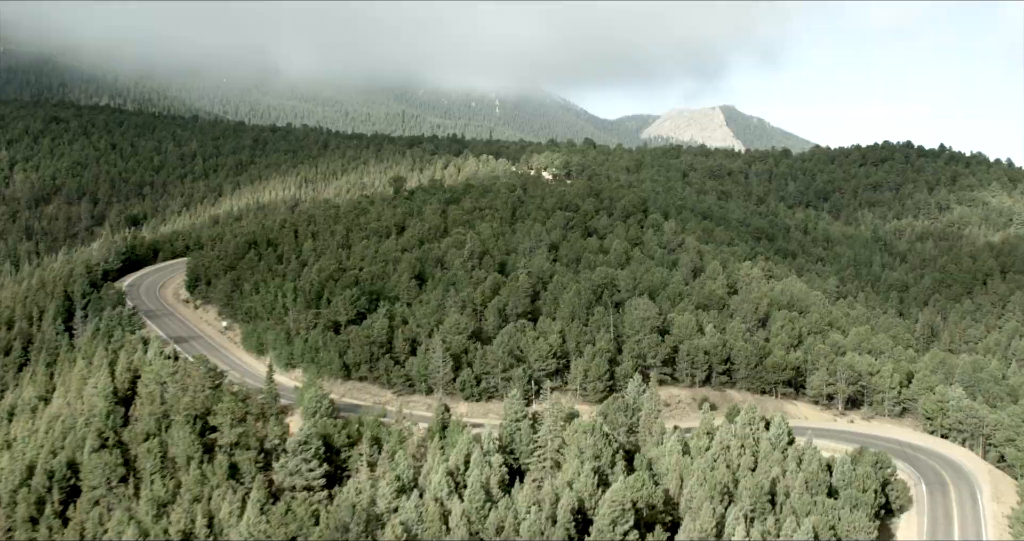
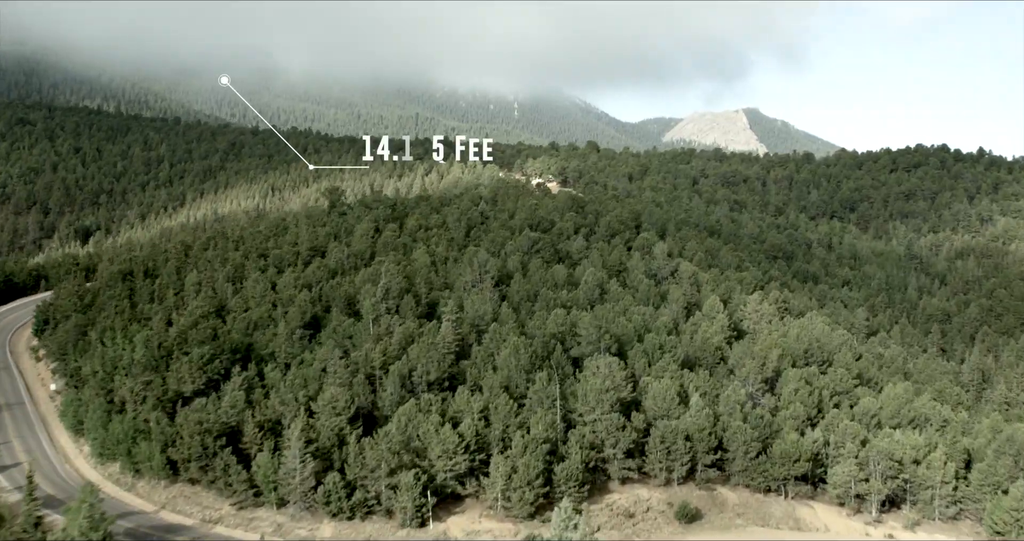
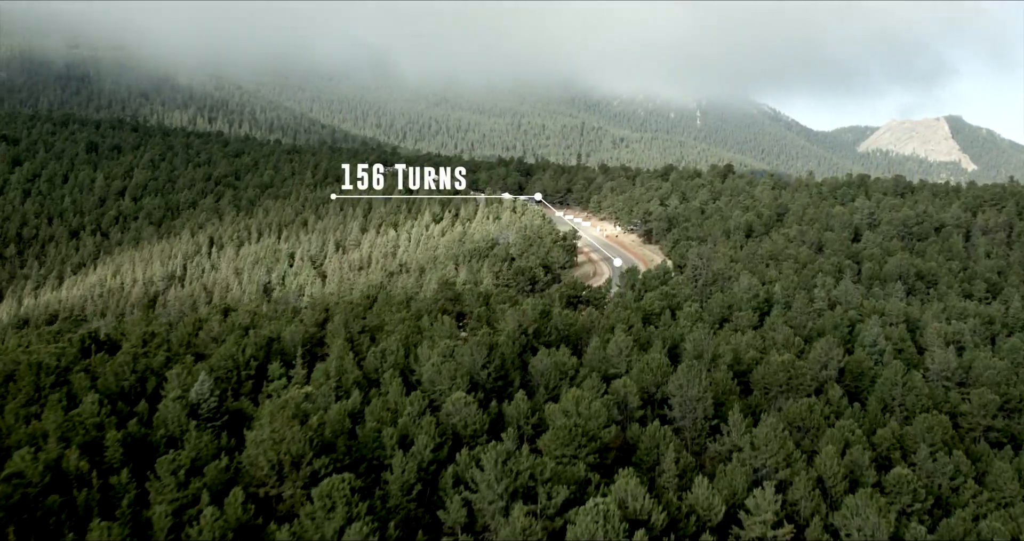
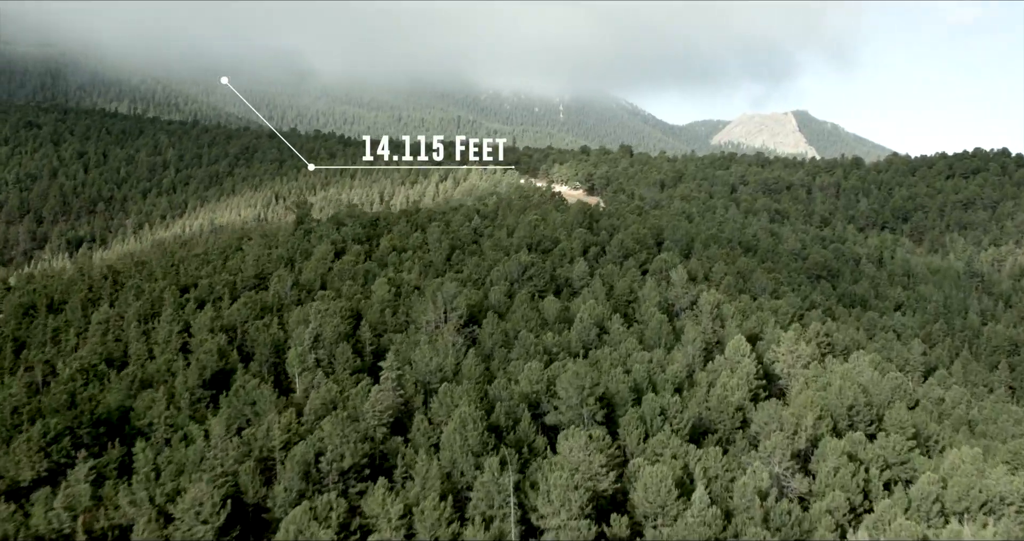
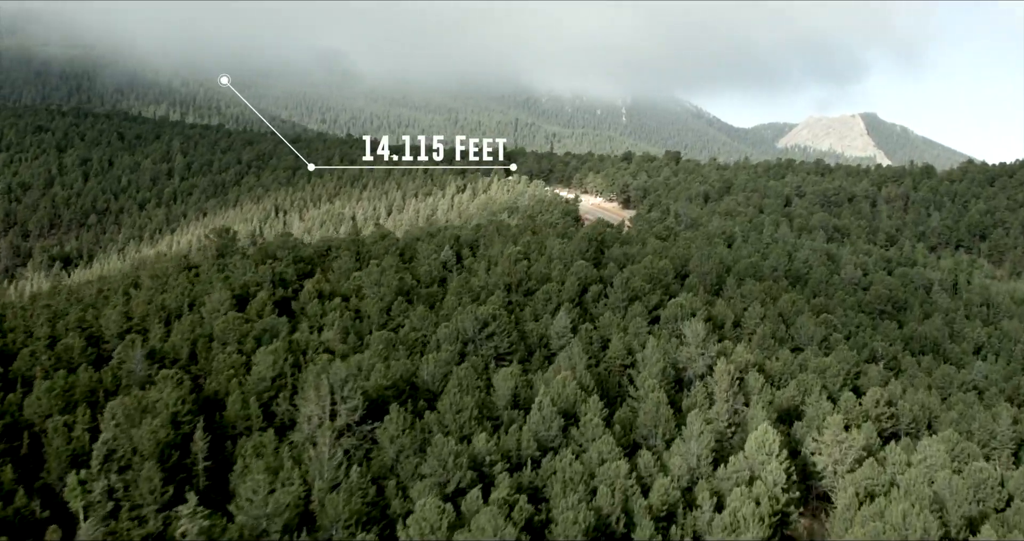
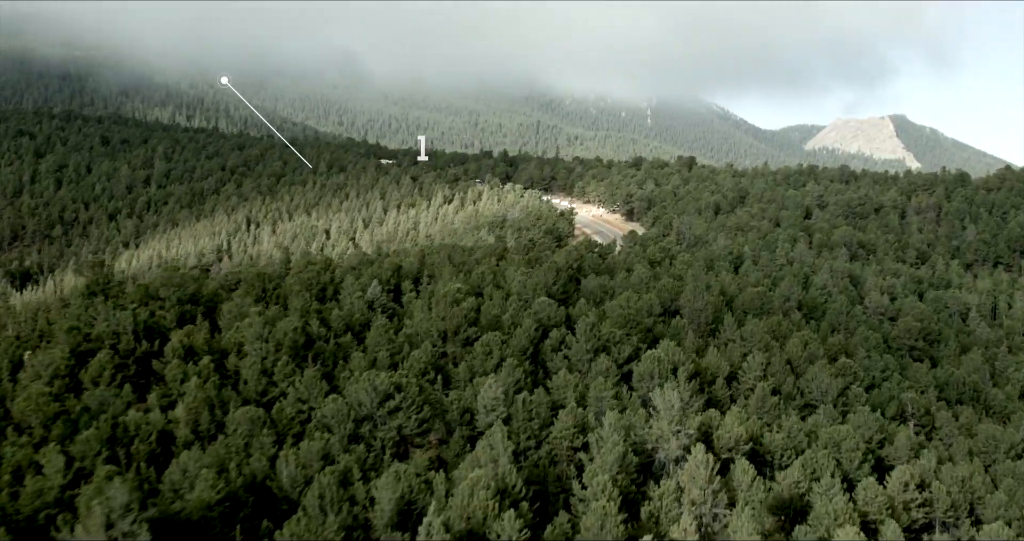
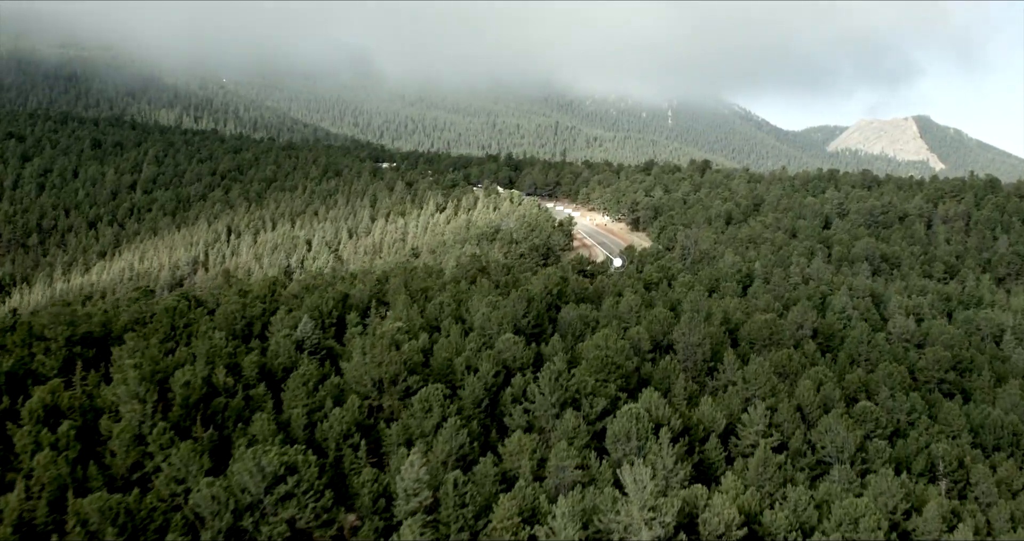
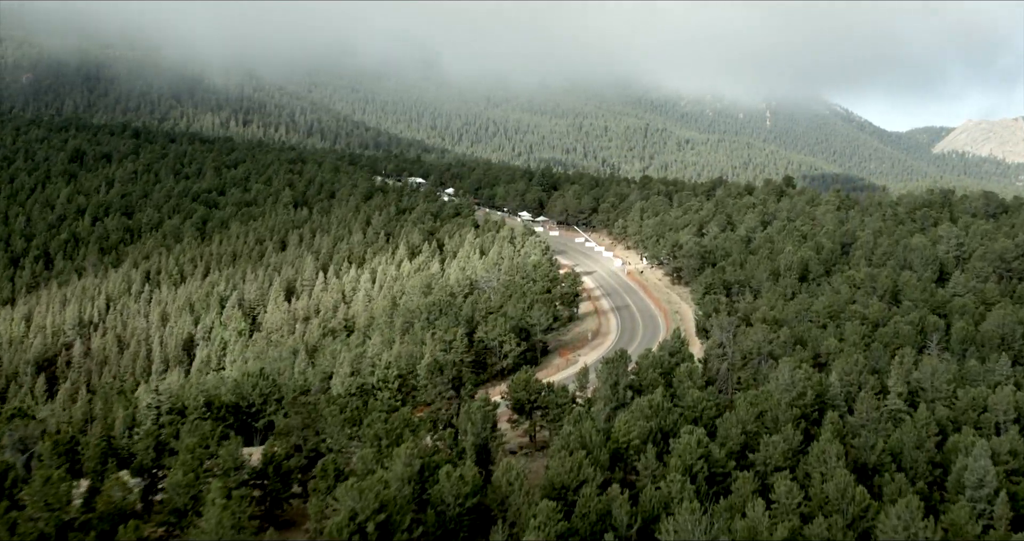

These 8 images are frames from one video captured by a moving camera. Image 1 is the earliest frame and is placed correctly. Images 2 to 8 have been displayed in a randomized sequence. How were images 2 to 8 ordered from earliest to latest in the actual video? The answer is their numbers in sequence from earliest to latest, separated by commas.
2, 4, 5, 6, 7, 3, 8
